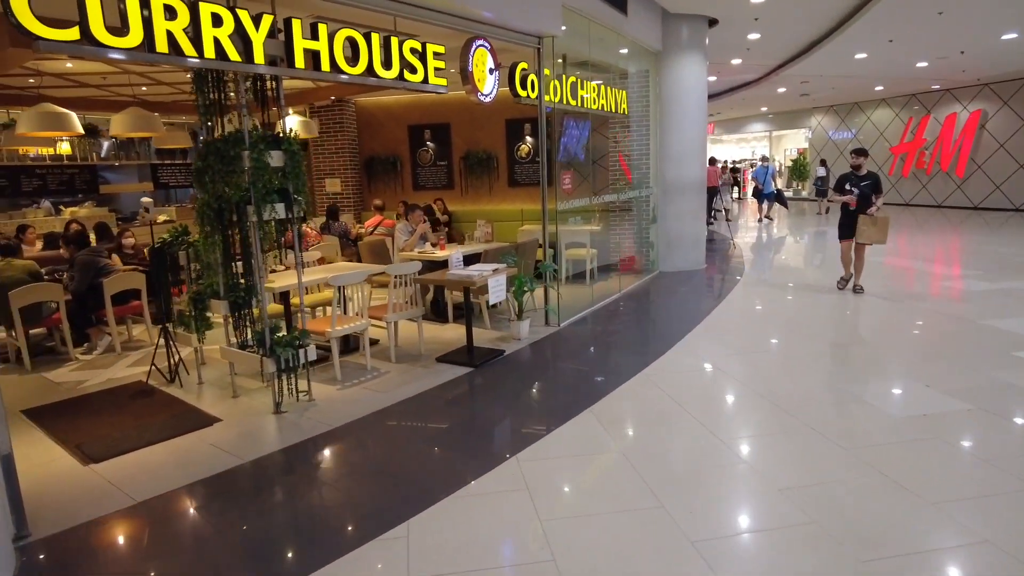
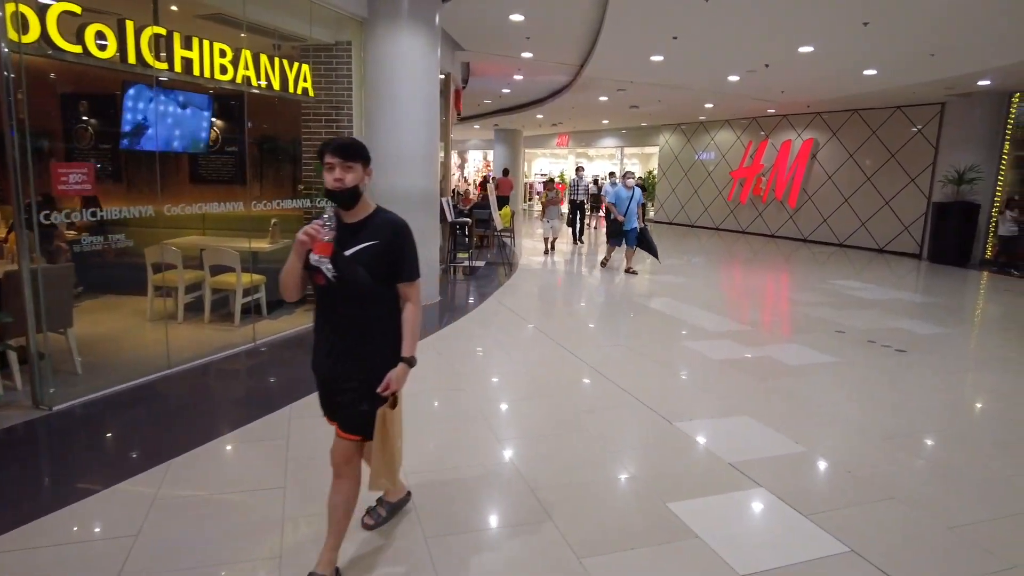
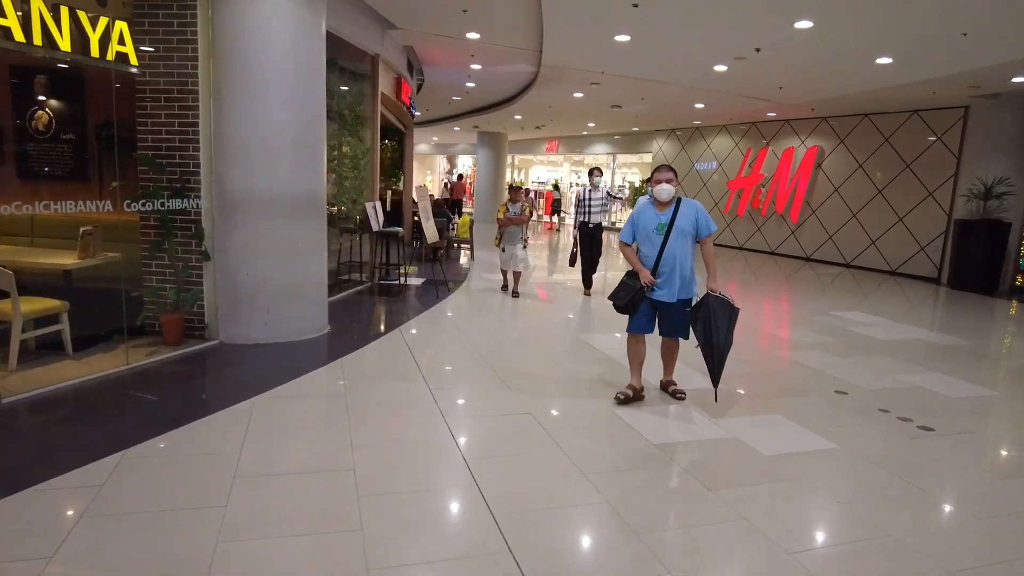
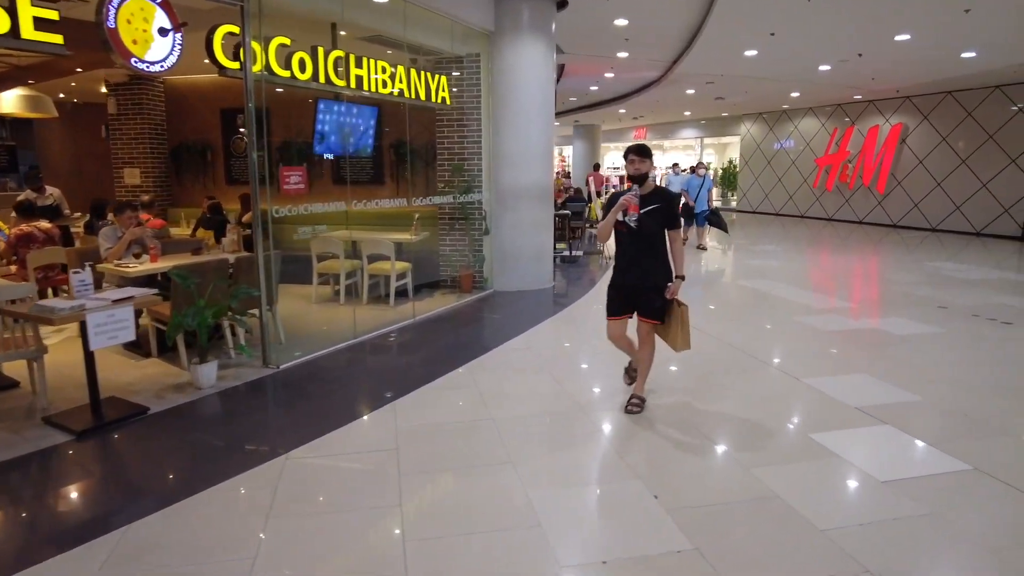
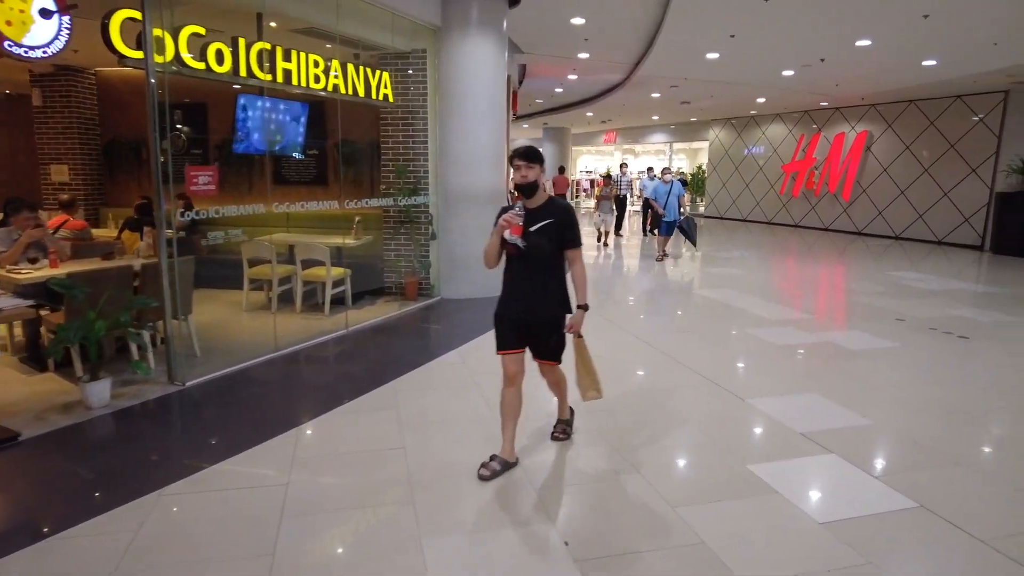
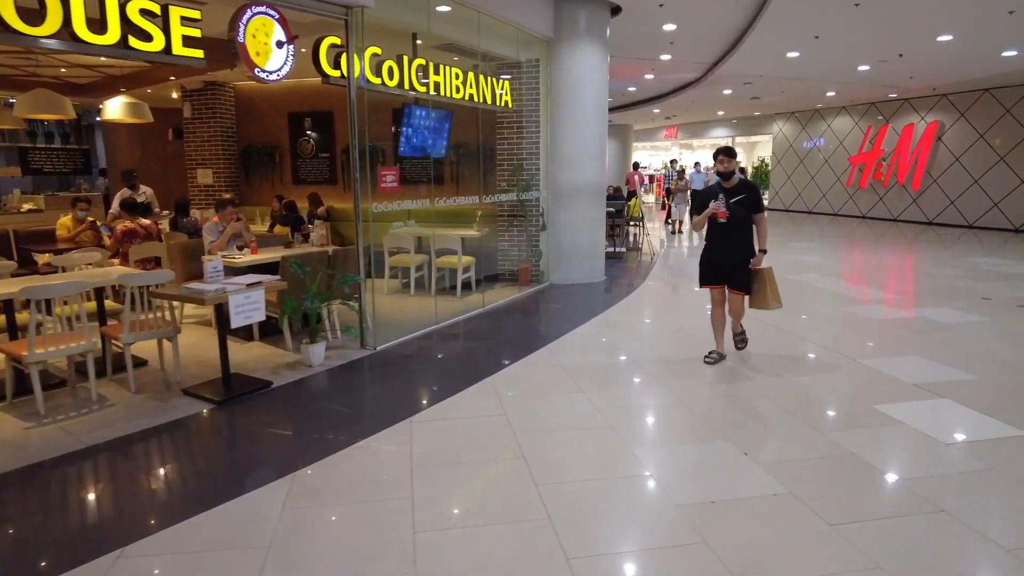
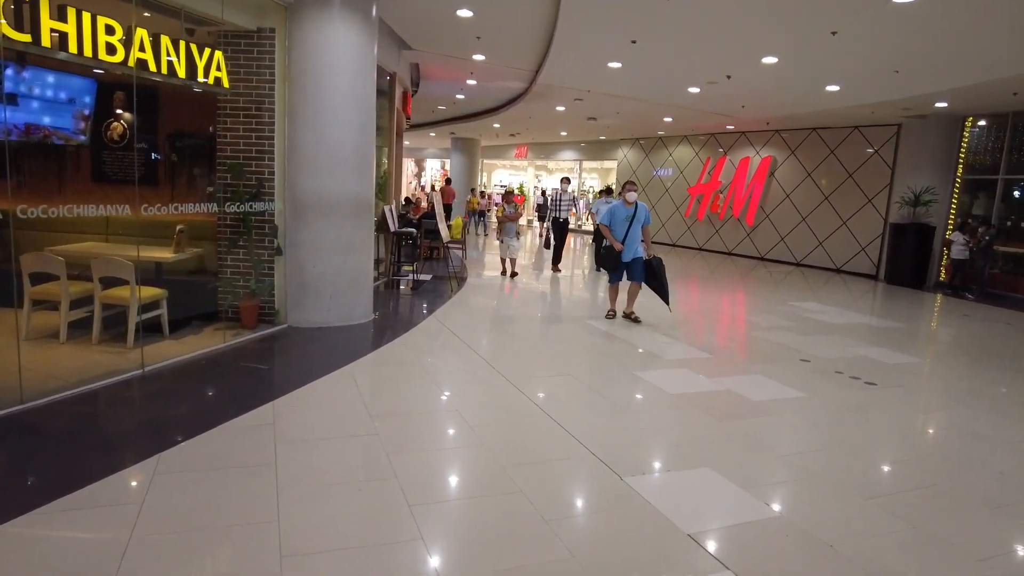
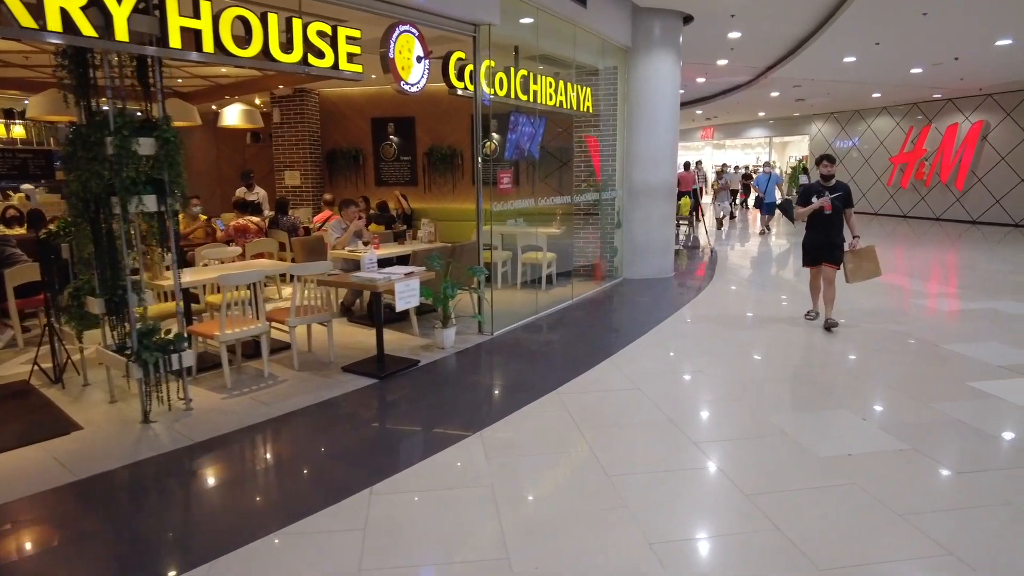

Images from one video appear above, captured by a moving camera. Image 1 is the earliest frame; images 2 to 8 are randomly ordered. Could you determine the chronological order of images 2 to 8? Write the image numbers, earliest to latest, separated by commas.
8, 6, 4, 5, 2, 7, 3
